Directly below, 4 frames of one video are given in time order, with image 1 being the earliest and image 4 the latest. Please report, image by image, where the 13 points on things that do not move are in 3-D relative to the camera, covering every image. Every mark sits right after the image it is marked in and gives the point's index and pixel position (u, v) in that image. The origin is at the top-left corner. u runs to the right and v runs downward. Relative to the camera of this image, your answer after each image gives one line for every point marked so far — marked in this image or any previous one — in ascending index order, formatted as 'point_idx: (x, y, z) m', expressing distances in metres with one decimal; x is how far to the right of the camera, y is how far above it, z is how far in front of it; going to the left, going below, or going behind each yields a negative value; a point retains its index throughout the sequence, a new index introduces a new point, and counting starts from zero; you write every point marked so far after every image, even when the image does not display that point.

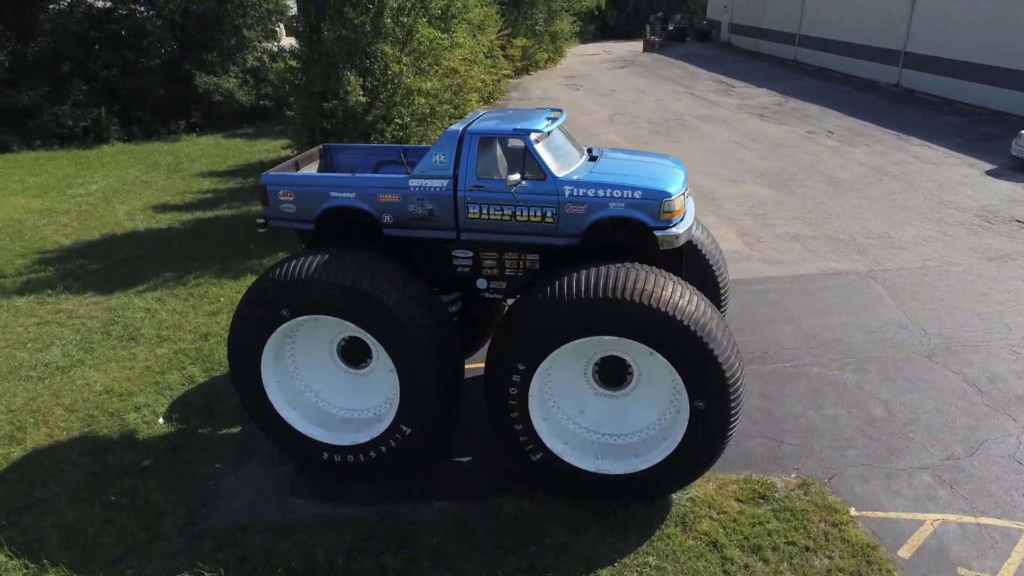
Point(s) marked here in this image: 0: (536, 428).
0: (+0.2, -0.9, +4.9) m
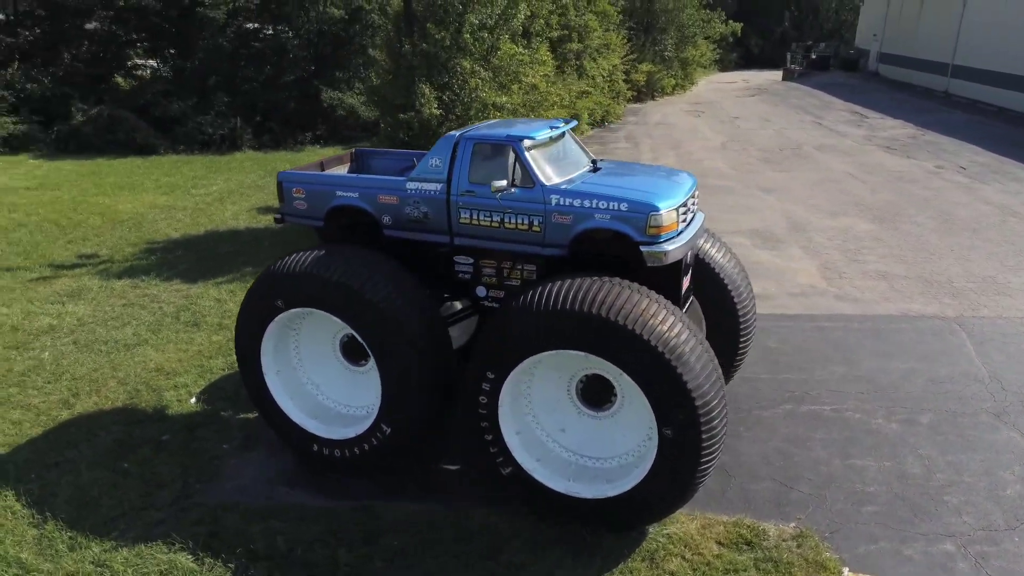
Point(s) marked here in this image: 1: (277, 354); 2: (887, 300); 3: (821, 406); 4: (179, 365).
0: (0.0, -1.0, +4.8) m
1: (-1.7, -0.5, +5.5) m
2: (+4.3, -0.1, +8.5) m
3: (+2.6, -1.0, +6.2) m
4: (-3.3, -0.8, +7.4) m
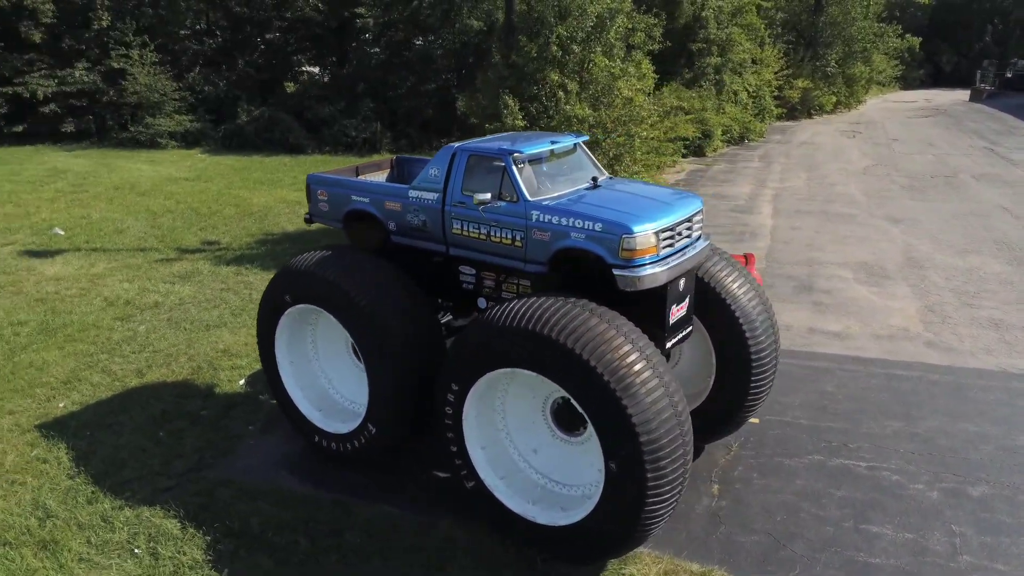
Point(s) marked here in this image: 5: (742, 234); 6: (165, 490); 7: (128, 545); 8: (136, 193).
0: (-0.3, -1.1, +4.8) m
1: (-1.7, -0.5, +5.9) m
2: (+4.8, -0.6, +7.5) m
3: (+2.6, -1.3, +5.6) m
4: (-2.9, -0.6, +8.0) m
5: (+3.7, +0.9, +11.9) m
6: (-2.6, -1.5, +5.5) m
7: (-2.6, -1.7, +4.9) m
8: (-7.9, +2.0, +15.6) m
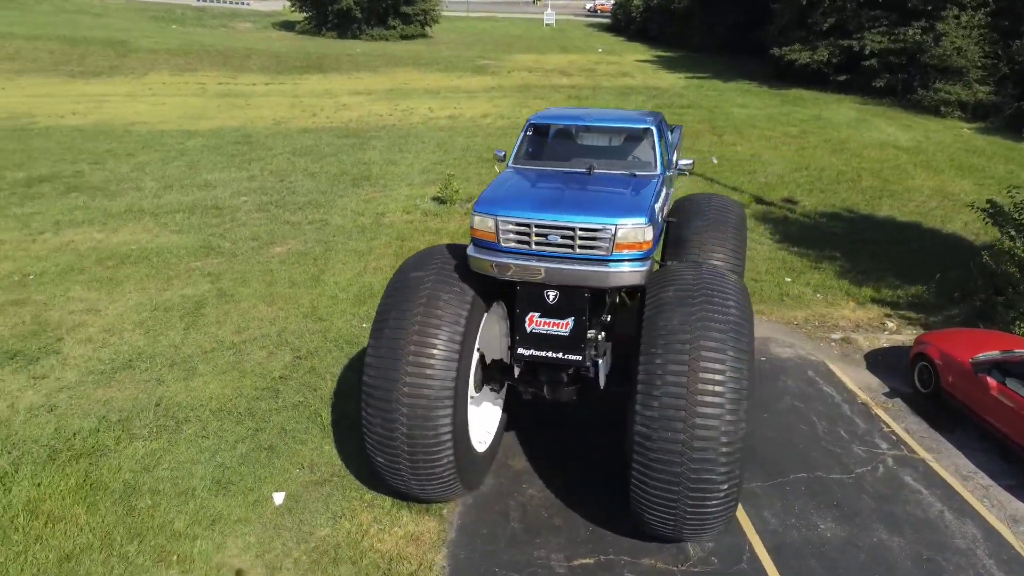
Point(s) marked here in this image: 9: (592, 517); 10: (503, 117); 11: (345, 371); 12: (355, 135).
0: (-0.6, -0.6, +5.6) m
1: (0.0, +0.3, +7.2) m
2: (+3.9, -2.5, +2.4) m
3: (+1.2, -2.0, +3.6) m
4: (+1.4, +0.2, +9.2) m
5: (+7.7, -1.5, +5.0) m
6: (-0.9, -0.2, +8.0) m
7: (-1.5, -0.3, +7.8) m
8: (+7.0, +3.0, +16.2) m
9: (+0.5, -1.5, +4.8) m
10: (-0.2, +4.4, +19.2) m
11: (-1.5, -0.8, +6.7) m
12: (-3.6, +3.5, +17.0) m
